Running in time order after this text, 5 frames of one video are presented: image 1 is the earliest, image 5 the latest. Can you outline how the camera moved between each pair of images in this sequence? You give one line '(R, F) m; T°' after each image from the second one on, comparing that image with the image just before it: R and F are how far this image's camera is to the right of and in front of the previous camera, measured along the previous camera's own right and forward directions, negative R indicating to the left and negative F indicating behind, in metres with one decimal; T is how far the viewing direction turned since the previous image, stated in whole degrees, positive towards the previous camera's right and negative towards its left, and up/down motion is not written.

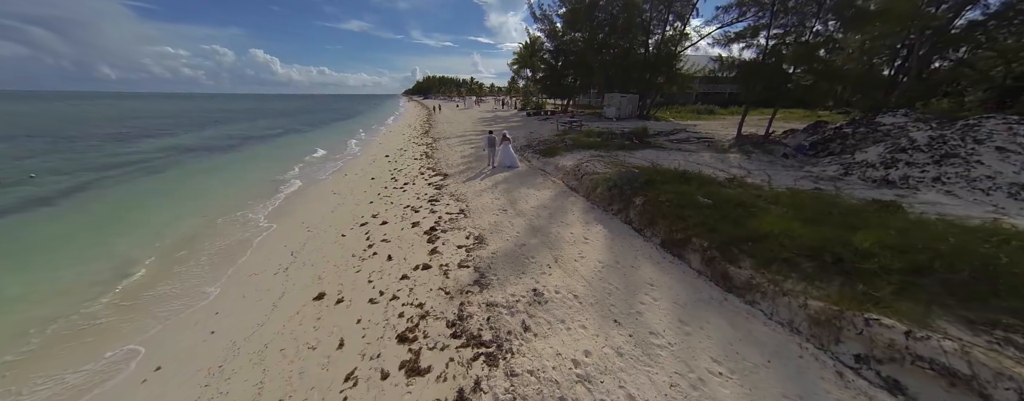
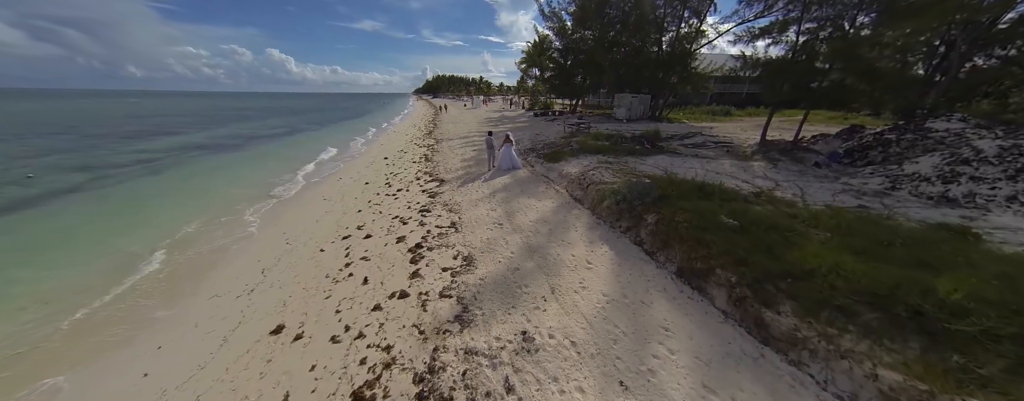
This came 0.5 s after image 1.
(+0.3, +0.8) m; -2°
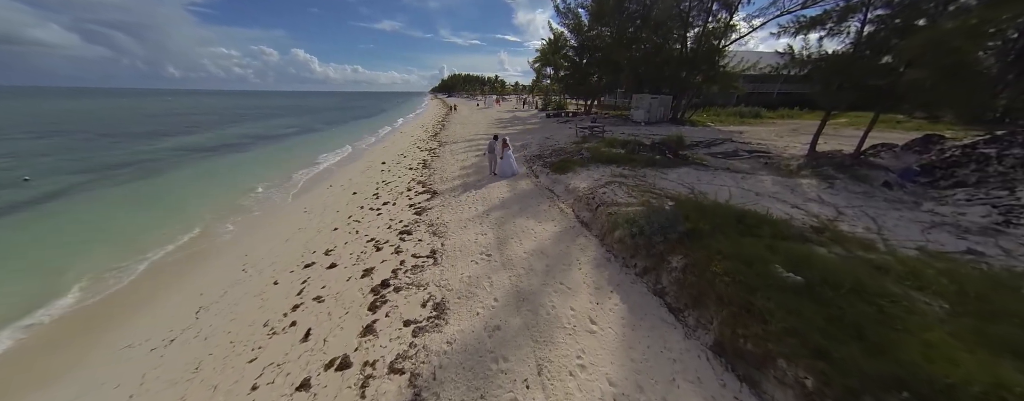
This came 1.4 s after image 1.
(+0.5, +1.3) m; -3°
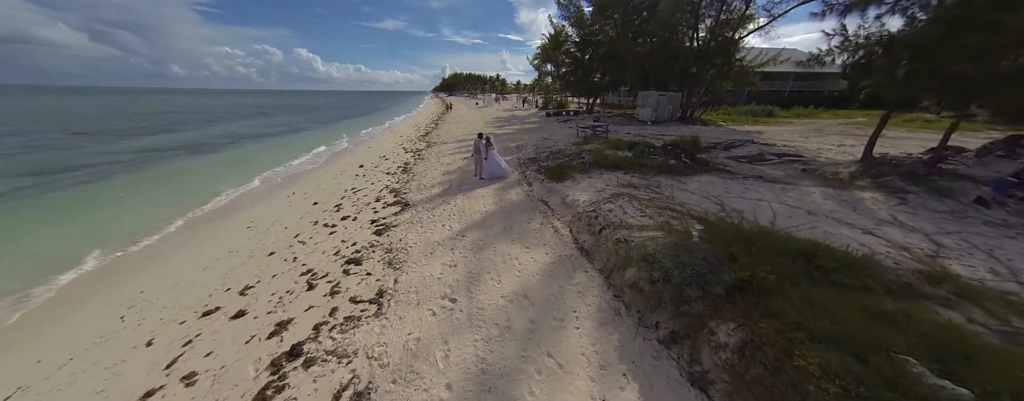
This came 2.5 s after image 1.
(+0.5, +1.7) m; -1°
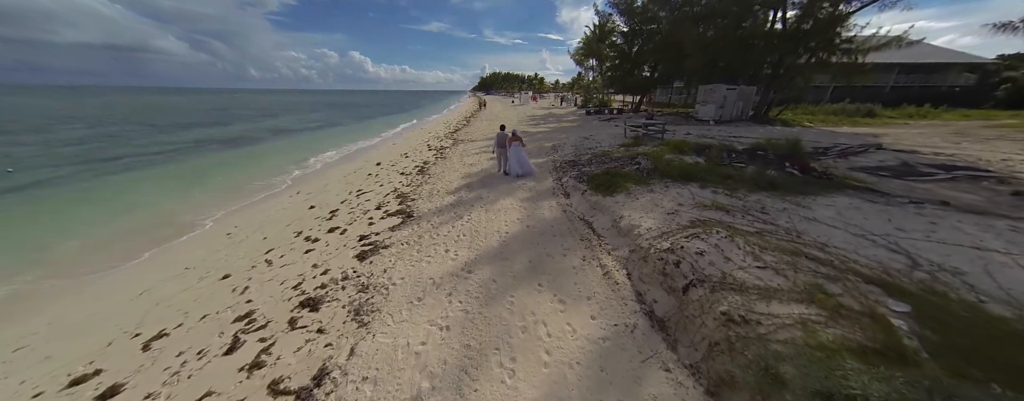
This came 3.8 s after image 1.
(0.0, +2.1) m; -7°
